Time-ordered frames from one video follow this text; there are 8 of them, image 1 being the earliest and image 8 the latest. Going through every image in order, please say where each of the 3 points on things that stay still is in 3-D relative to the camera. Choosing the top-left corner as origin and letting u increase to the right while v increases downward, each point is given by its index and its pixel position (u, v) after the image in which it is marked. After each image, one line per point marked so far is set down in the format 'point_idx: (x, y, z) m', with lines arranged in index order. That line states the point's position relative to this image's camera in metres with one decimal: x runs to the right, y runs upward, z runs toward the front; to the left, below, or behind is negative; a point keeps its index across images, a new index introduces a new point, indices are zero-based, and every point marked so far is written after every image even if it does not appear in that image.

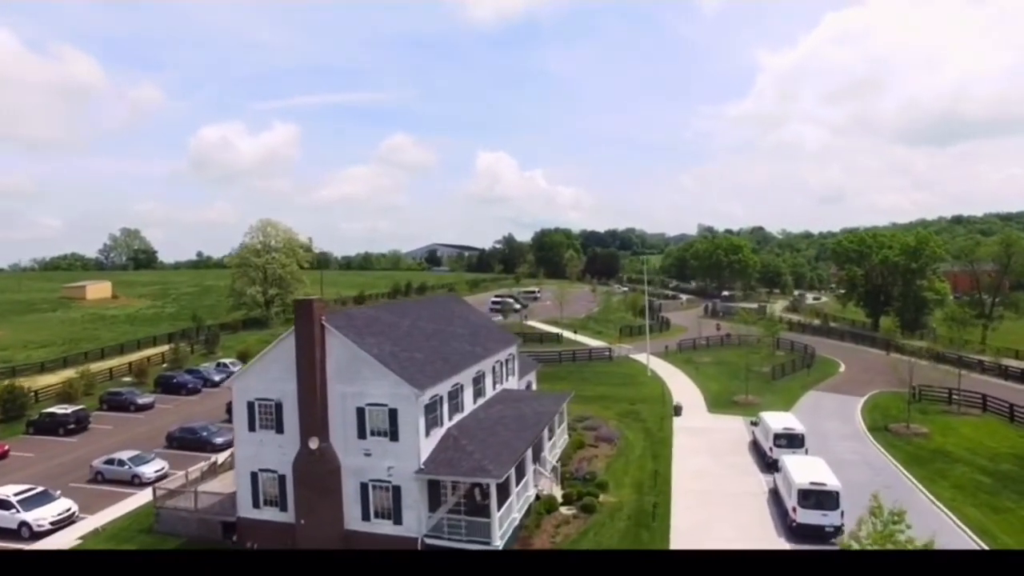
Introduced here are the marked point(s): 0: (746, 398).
0: (+6.8, -3.2, +18.9) m
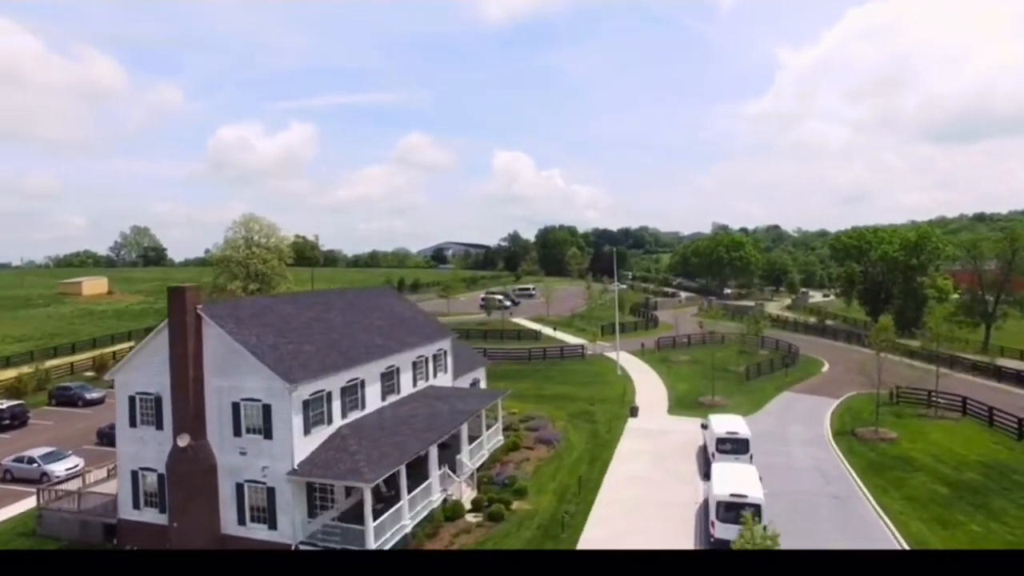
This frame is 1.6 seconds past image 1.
0: (+5.4, -3.0, +17.7) m
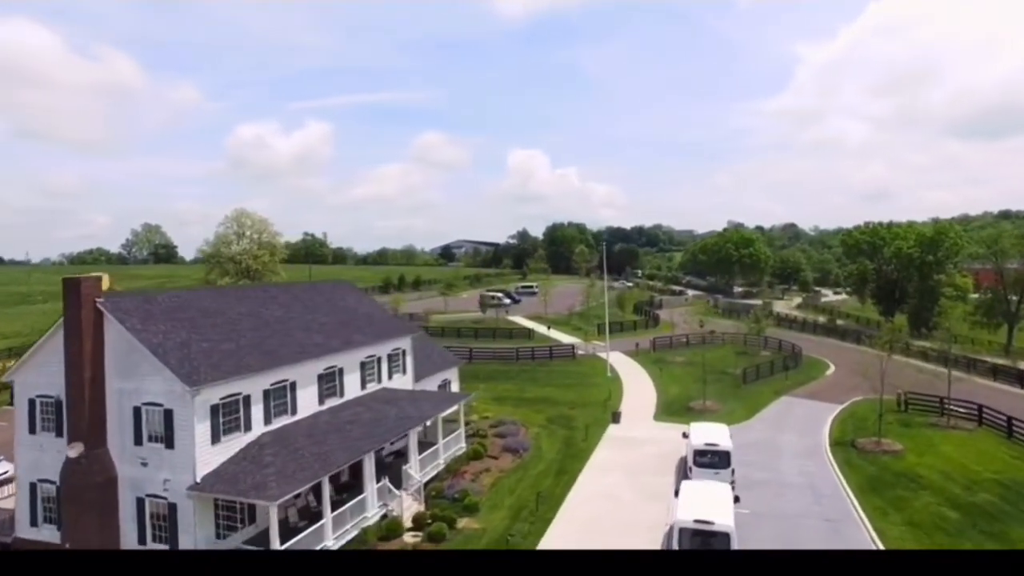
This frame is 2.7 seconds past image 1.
0: (+4.8, -2.9, +16.4) m
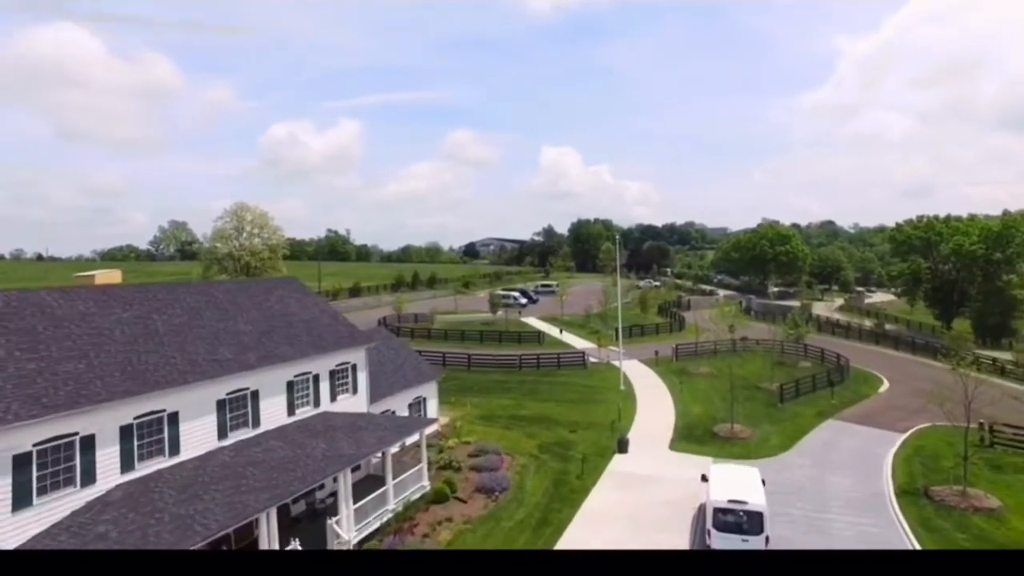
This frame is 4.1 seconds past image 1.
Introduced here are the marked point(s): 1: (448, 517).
0: (+4.6, -2.9, +13.6) m
1: (-0.9, -3.3, +9.5) m
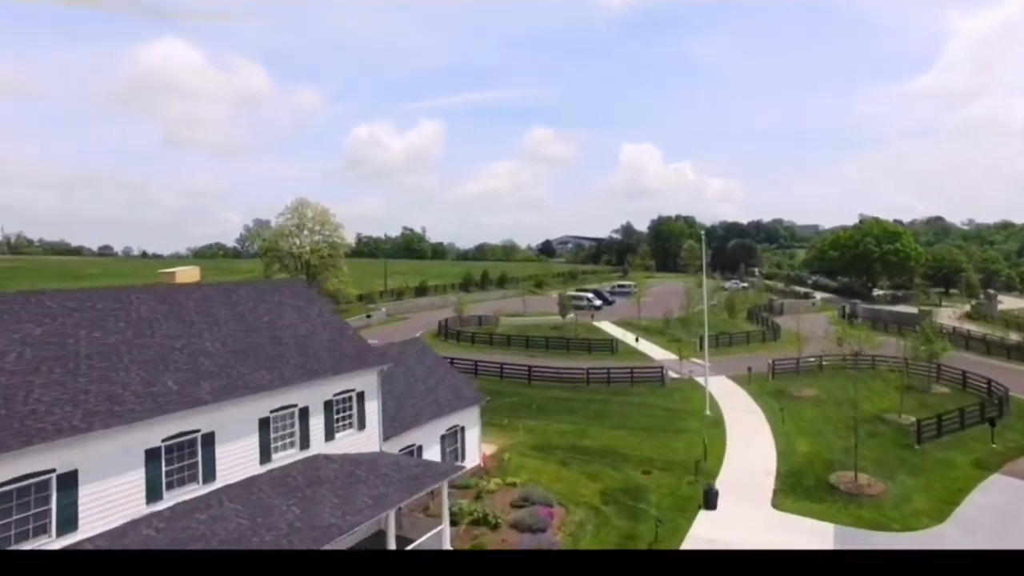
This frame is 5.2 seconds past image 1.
0: (+5.5, -3.0, +10.5) m
1: (-0.4, -3.4, +7.0) m
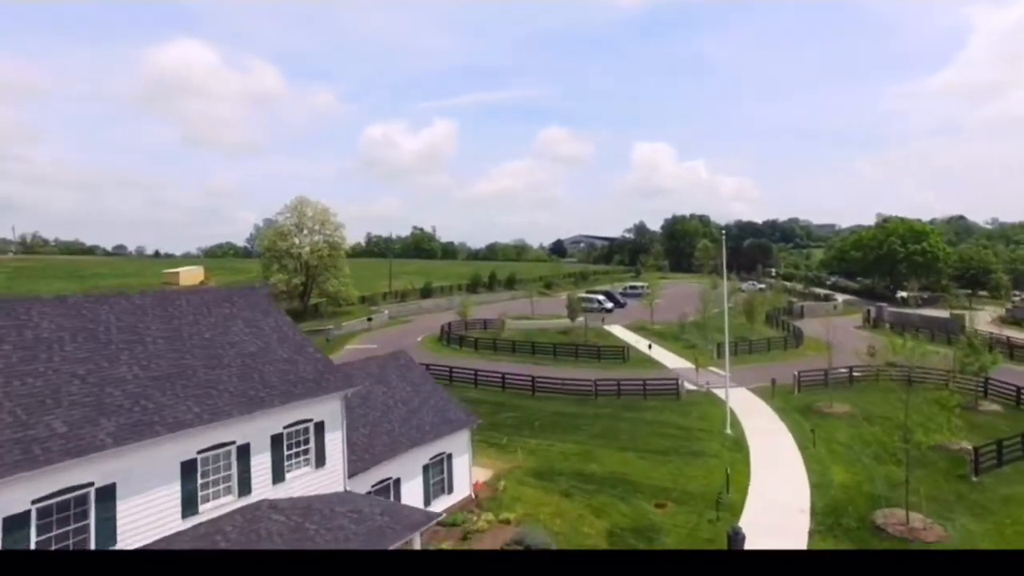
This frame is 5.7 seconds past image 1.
0: (+5.4, -3.2, +9.0) m
1: (-0.6, -3.5, +5.7) m
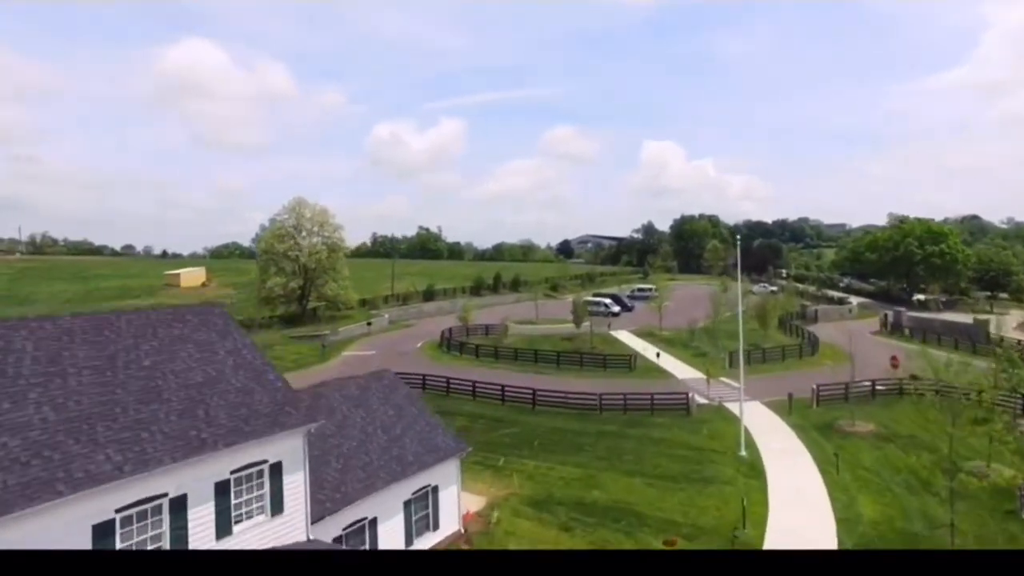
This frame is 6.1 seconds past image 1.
0: (+5.3, -3.3, +8.0) m
1: (-0.7, -3.7, +4.7) m
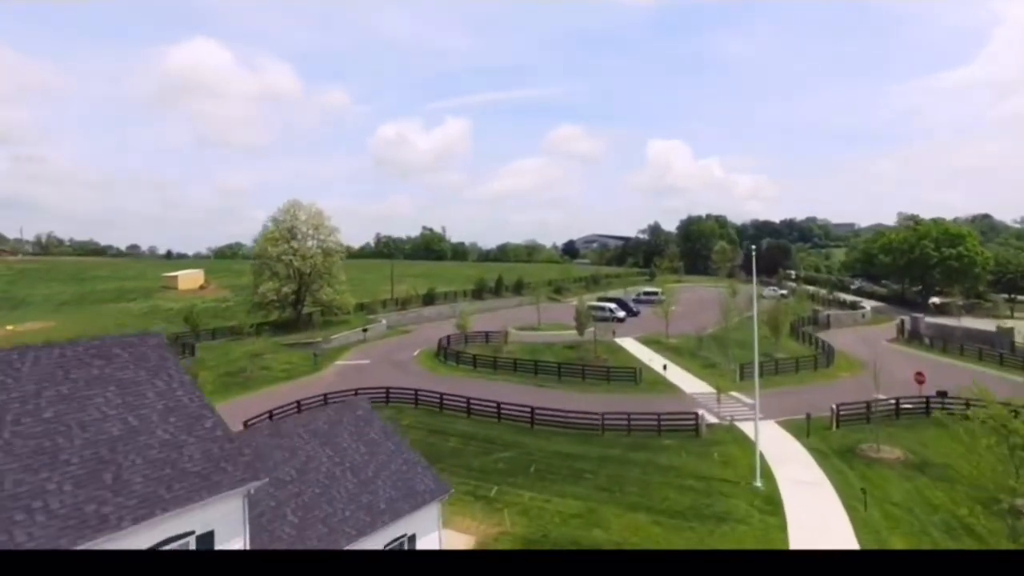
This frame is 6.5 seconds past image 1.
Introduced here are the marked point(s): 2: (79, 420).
0: (+5.2, -3.6, +6.9) m
1: (-0.9, -4.0, +3.7) m
2: (-3.4, -1.0, +5.4) m
